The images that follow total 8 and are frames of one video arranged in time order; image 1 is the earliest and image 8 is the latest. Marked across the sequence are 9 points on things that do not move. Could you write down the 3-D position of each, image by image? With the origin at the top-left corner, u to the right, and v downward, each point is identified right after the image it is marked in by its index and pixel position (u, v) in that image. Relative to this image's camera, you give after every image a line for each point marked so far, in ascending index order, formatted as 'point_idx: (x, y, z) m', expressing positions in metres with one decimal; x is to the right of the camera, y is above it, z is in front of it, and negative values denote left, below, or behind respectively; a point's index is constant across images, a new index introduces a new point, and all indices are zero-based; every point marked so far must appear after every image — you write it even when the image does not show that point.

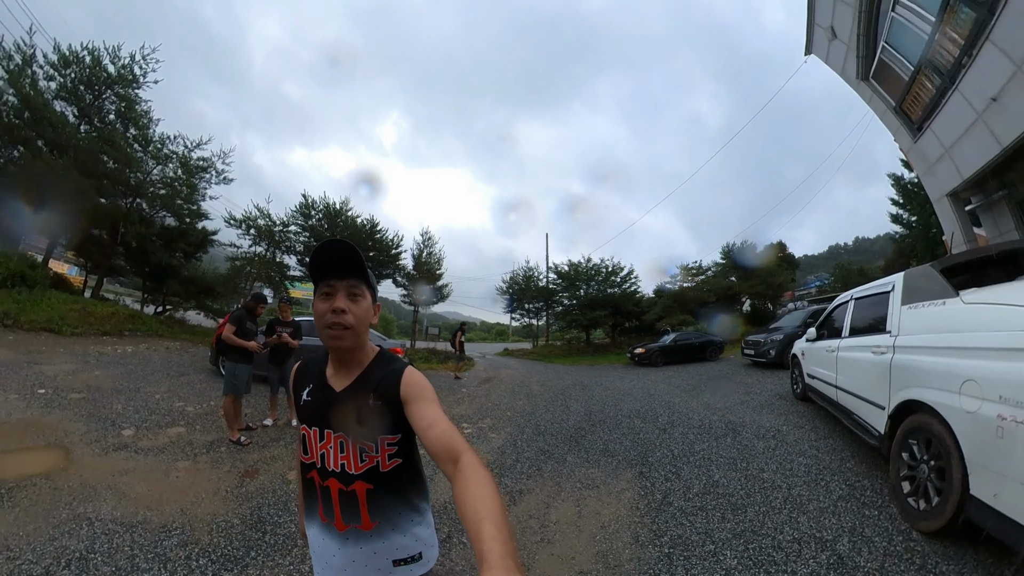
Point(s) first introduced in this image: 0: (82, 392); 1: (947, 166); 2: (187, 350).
0: (-4.6, -1.2, +4.5) m
1: (+8.2, +2.3, +7.7) m
2: (-6.2, -1.2, +7.9) m
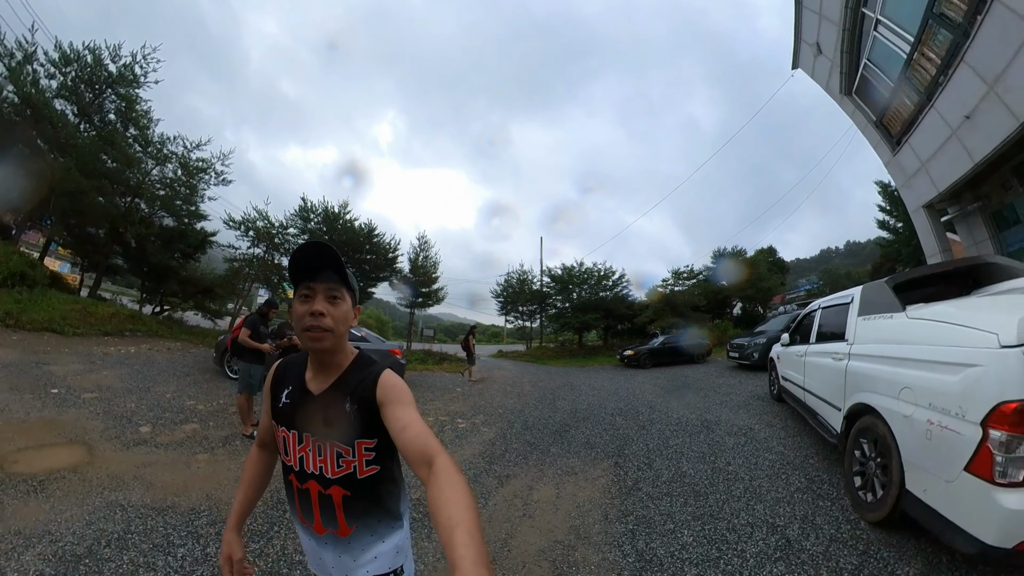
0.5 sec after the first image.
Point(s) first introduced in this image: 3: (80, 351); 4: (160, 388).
0: (-4.7, -1.2, +4.7) m
1: (+8.1, +2.1, +8.1) m
2: (-6.3, -1.3, +8.1) m
3: (-7.2, -1.1, +6.8) m
4: (-4.2, -1.2, +5.0) m
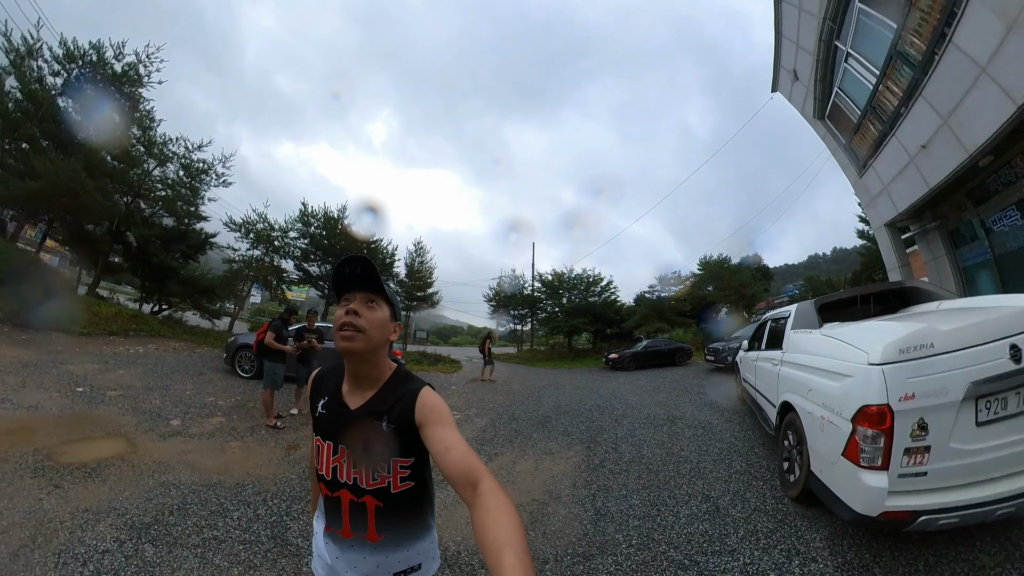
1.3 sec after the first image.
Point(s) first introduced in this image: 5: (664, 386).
0: (-4.9, -1.3, +5.1) m
1: (+7.9, +1.9, +8.8) m
2: (-6.5, -1.3, +8.5) m
3: (-7.4, -1.1, +7.2) m
4: (-4.3, -1.3, +5.4) m
5: (+2.8, -1.8, +7.4) m
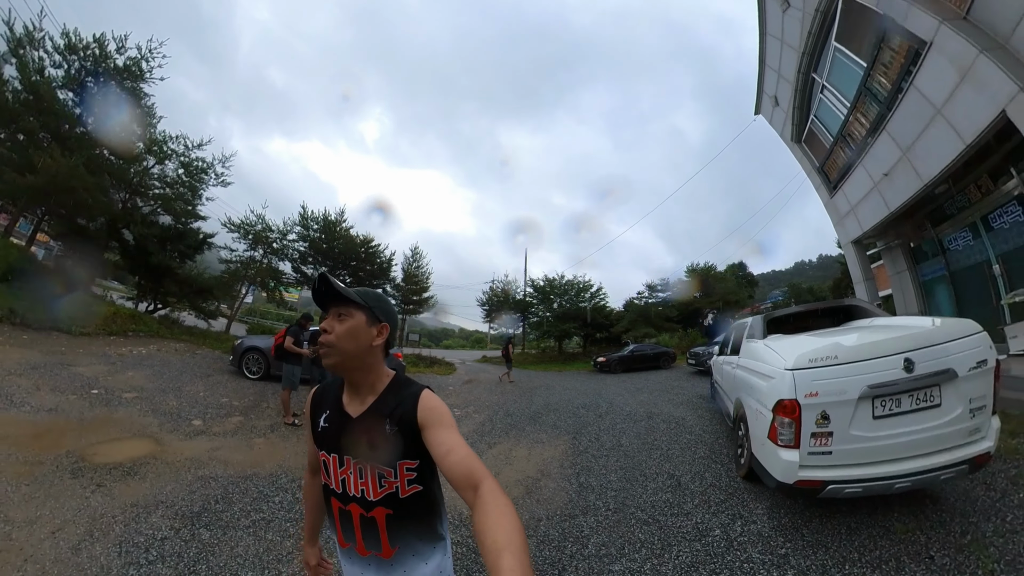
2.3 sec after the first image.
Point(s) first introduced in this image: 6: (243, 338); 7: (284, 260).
0: (-4.9, -1.3, +5.5) m
1: (+7.8, +1.7, +9.4) m
2: (-6.7, -1.4, +8.8) m
3: (-7.5, -1.1, +7.5) m
4: (-4.4, -1.4, +5.7) m
5: (+2.6, -1.9, +7.9) m
6: (-4.6, -0.9, +7.2) m
7: (-8.0, +1.0, +15.3) m
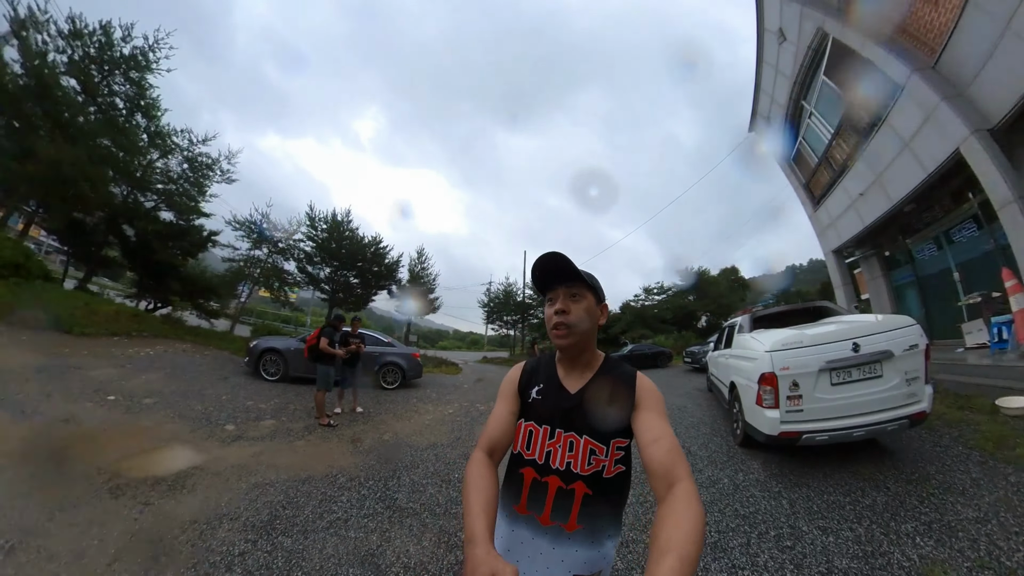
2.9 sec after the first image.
0: (-4.5, -1.3, +5.2) m
1: (+8.1, +1.6, +9.6) m
2: (-6.4, -1.3, +8.5) m
3: (-7.2, -1.1, +7.2) m
4: (-4.0, -1.3, +5.5) m
5: (+2.9, -2.0, +7.9) m
6: (-4.2, -0.9, +7.0) m
7: (-7.9, +1.0, +15.0) m
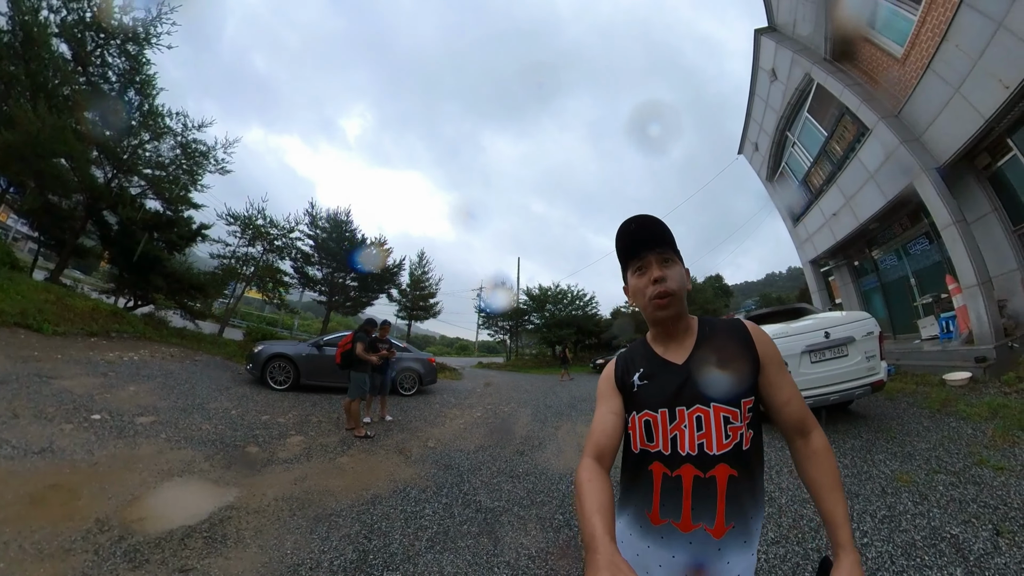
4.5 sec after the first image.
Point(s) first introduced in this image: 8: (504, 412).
0: (-4.0, -1.2, +4.5) m
1: (+8.4, +1.5, +9.6) m
2: (-6.0, -1.3, +7.7) m
3: (-6.7, -1.0, +6.3) m
4: (-3.5, -1.3, +4.8) m
5: (+3.3, -2.0, +7.6) m
6: (-3.8, -0.9, +6.3) m
7: (-7.8, +1.0, +14.1) m
8: (-0.1, -2.0, +6.8) m
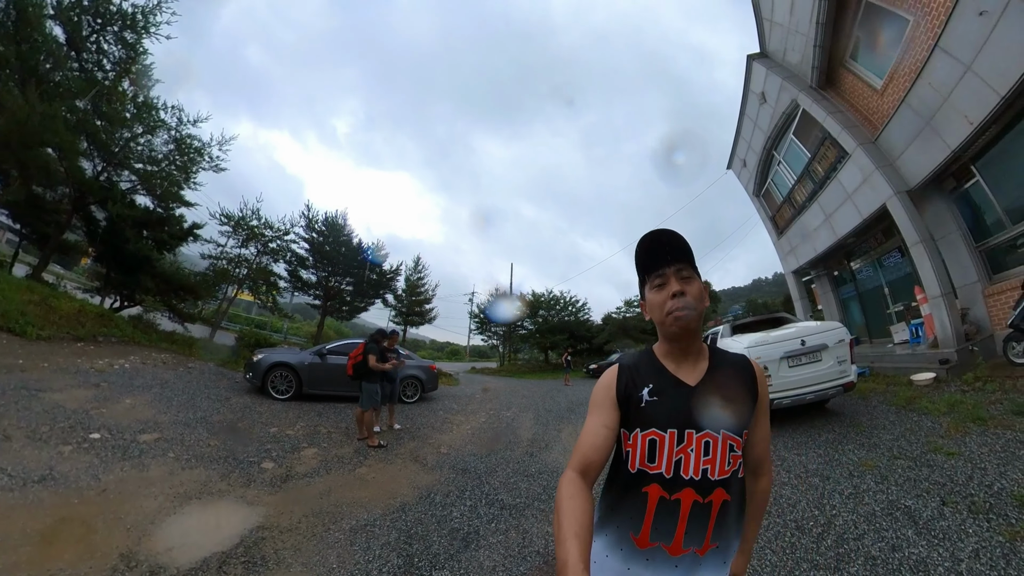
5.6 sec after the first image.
0: (-3.8, -1.3, +4.3) m
1: (+8.4, +1.2, +9.7) m
2: (-5.9, -1.4, +7.4) m
3: (-6.6, -1.1, +6.0) m
4: (-3.4, -1.4, +4.6) m
5: (+3.4, -2.2, +7.6) m
6: (-3.7, -0.9, +6.1) m
7: (-7.9, +0.9, +13.8) m
8: (0.0, -2.2, +6.7) m
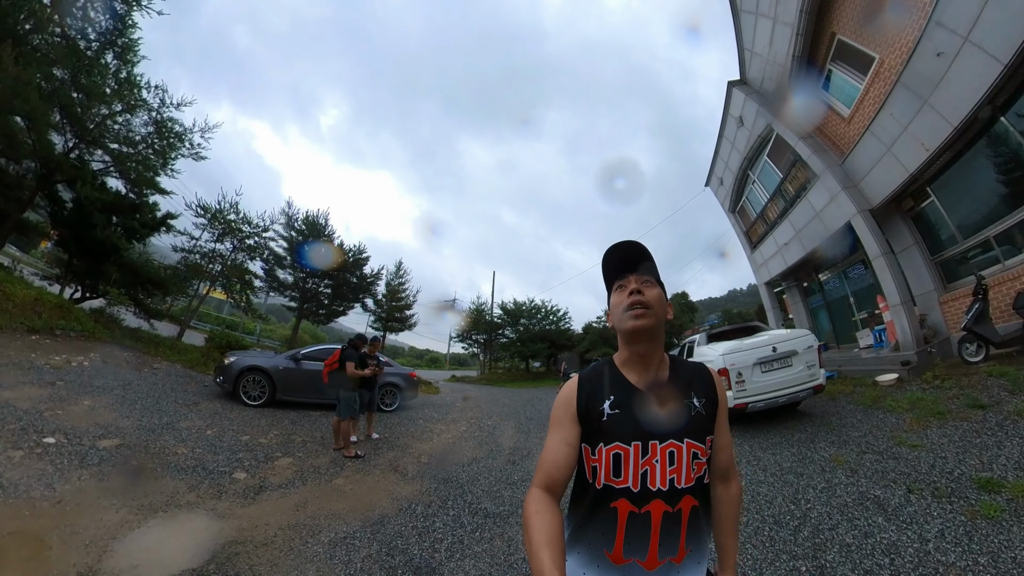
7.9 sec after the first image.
0: (-4.0, -1.3, +4.0) m
1: (+8.1, +0.8, +10.1) m
2: (-6.2, -1.3, +7.1) m
3: (-6.8, -1.0, +5.6) m
4: (-3.5, -1.4, +4.4) m
5: (+3.0, -2.5, +7.7) m
6: (-3.9, -0.9, +5.8) m
7: (-8.5, +0.9, +13.4) m
8: (-0.3, -2.3, +6.6) m
